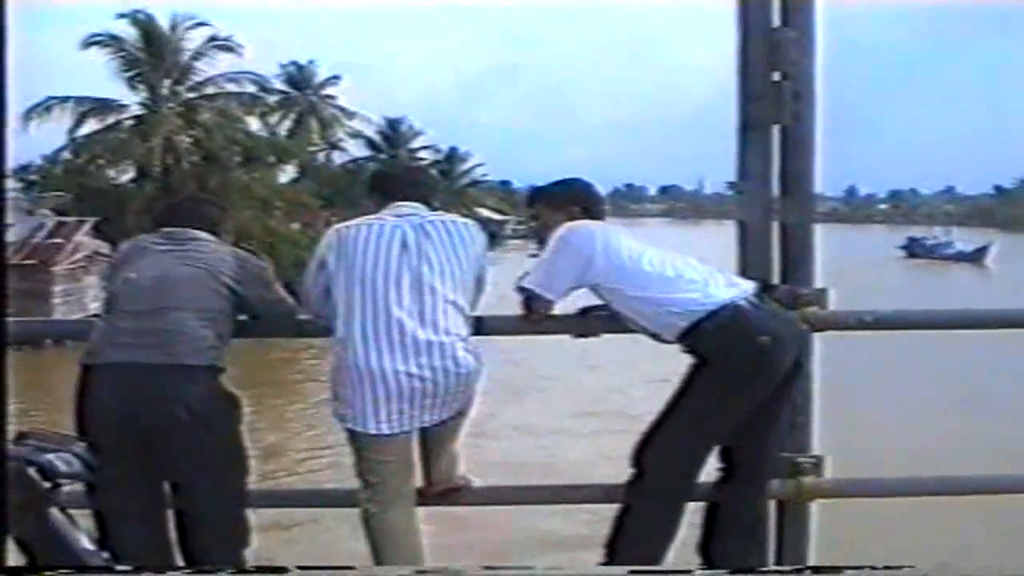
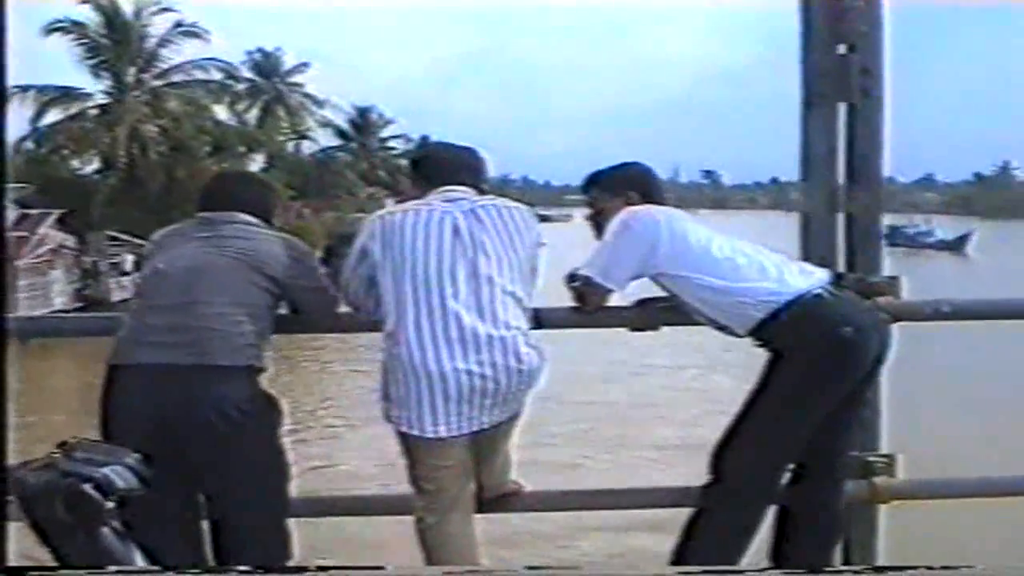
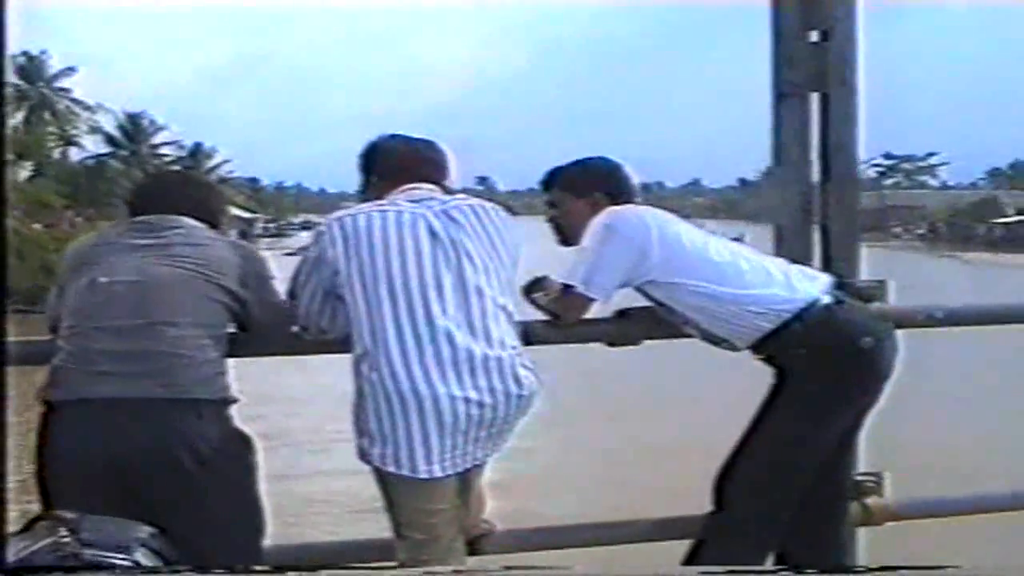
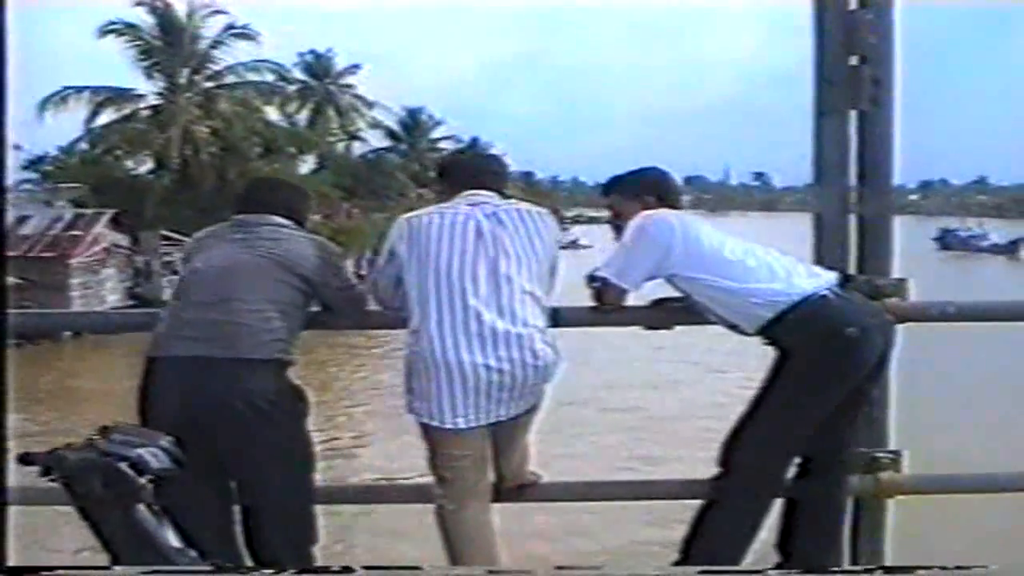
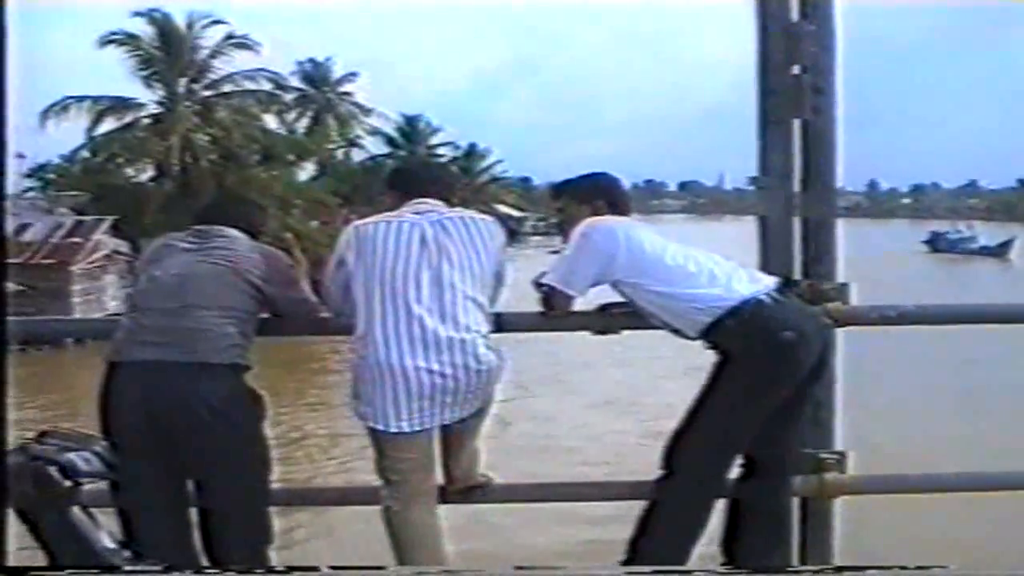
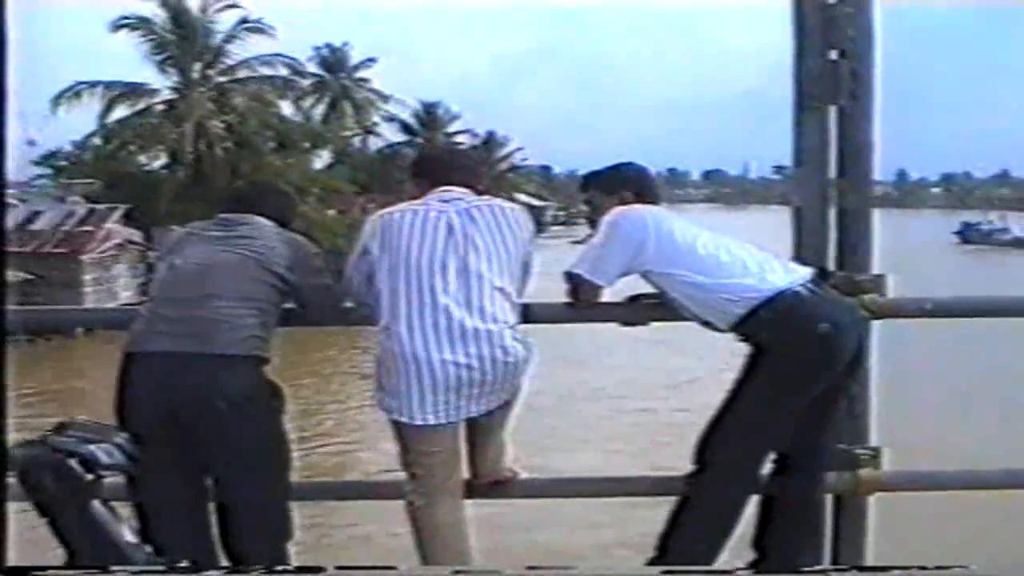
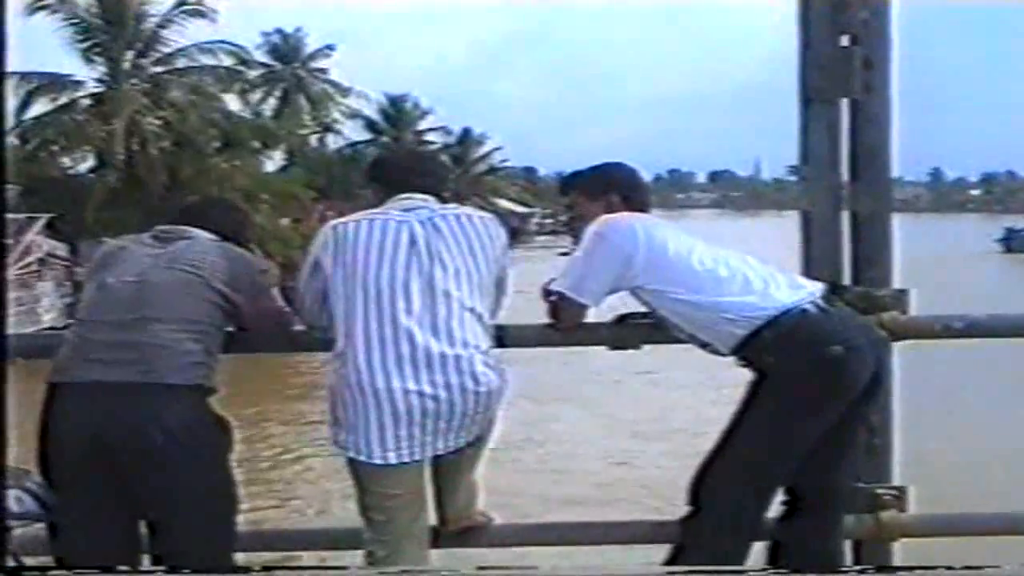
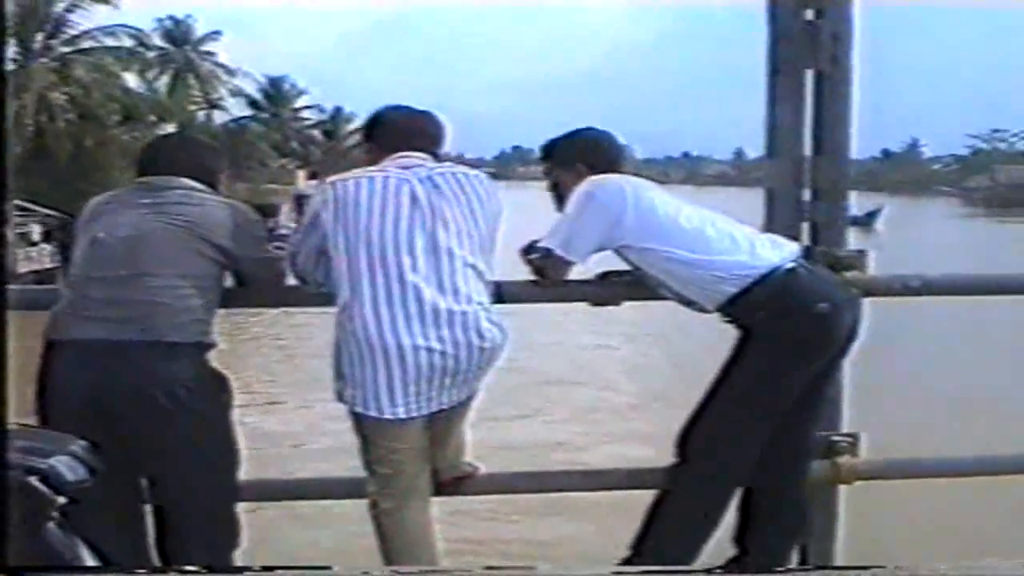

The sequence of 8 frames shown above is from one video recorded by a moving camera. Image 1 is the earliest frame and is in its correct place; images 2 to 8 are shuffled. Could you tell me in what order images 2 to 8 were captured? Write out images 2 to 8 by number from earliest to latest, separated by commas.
5, 7, 6, 4, 2, 8, 3
